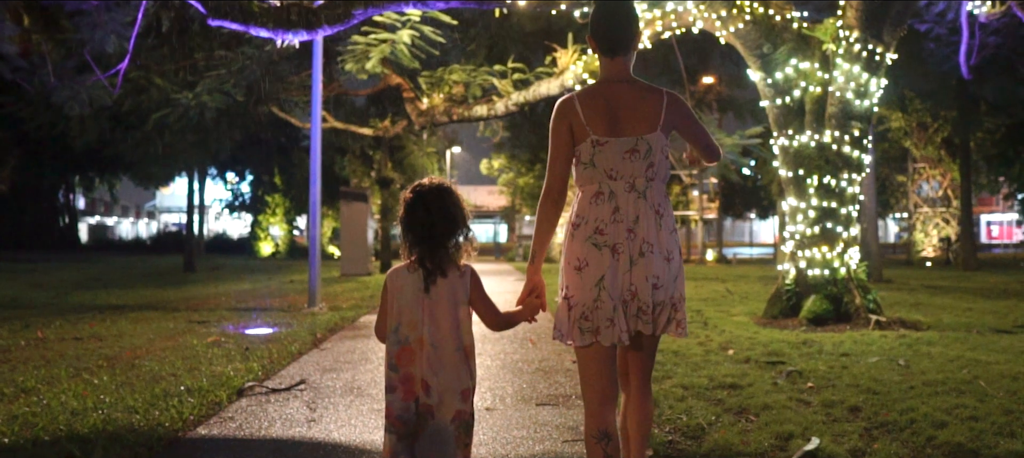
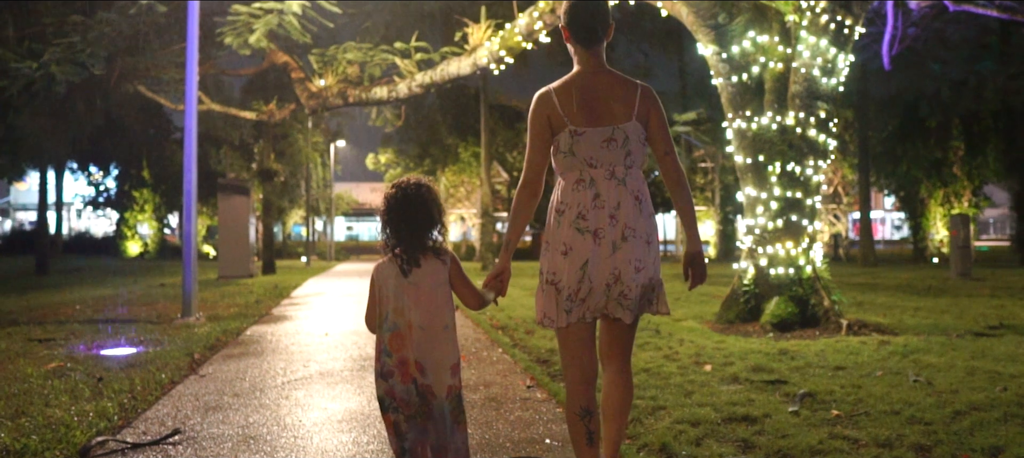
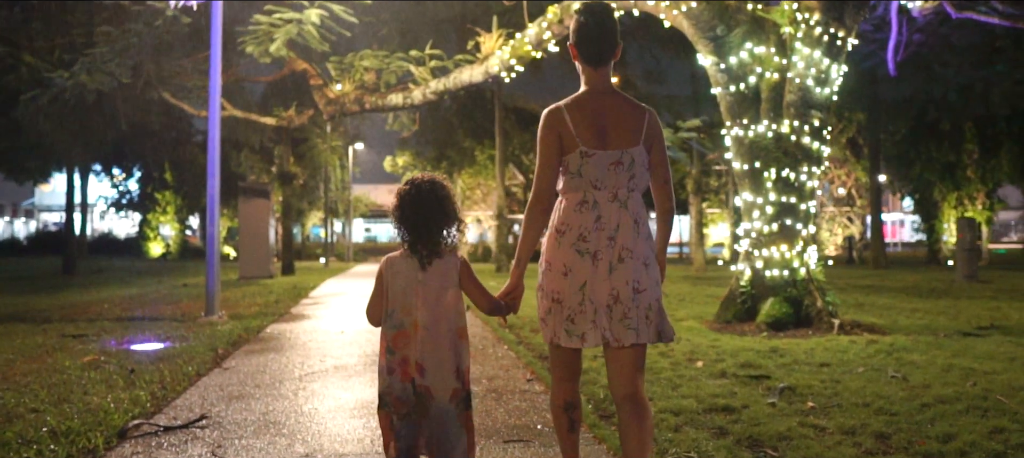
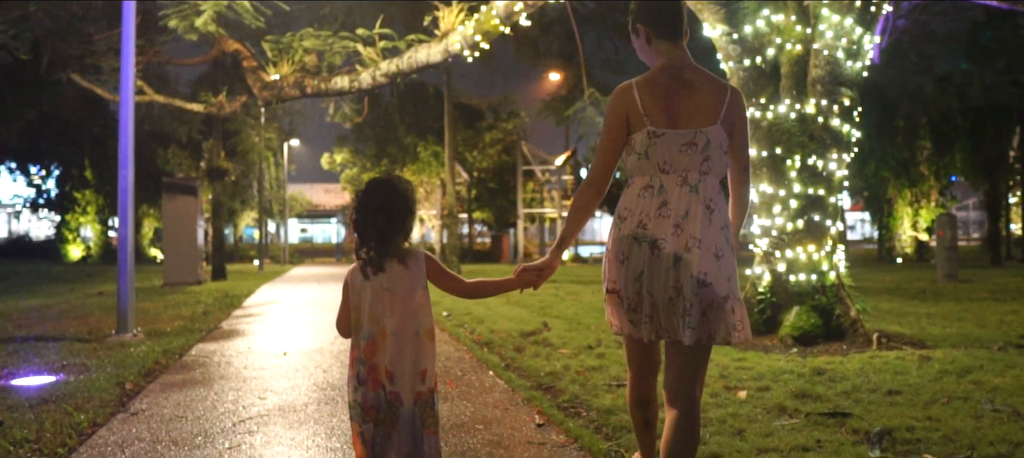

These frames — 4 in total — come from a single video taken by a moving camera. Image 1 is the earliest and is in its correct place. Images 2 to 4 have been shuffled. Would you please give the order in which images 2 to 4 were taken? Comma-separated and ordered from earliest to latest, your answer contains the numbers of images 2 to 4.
3, 2, 4
